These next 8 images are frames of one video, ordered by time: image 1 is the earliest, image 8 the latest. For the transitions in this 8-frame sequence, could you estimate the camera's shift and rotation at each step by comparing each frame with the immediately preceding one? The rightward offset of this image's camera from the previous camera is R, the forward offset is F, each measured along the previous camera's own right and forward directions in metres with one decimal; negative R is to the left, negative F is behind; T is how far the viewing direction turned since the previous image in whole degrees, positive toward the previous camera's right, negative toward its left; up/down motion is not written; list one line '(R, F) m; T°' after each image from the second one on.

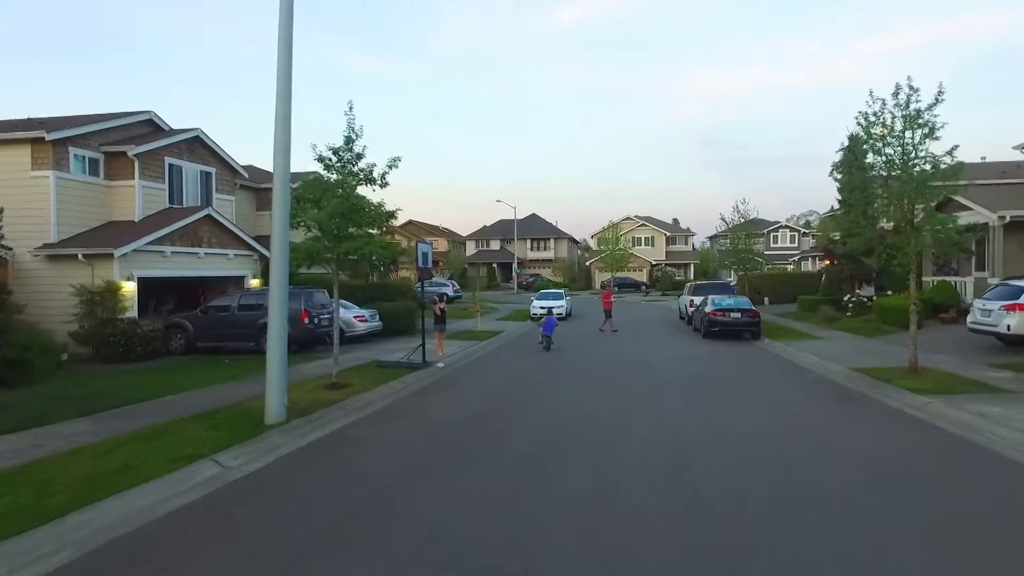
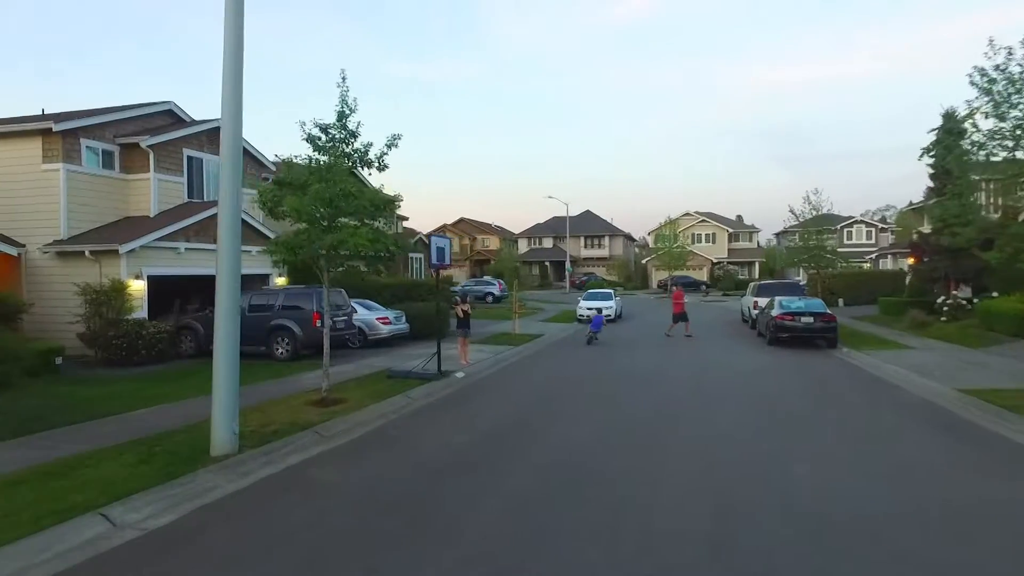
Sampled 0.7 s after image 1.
(+0.7, +2.2) m; -5°
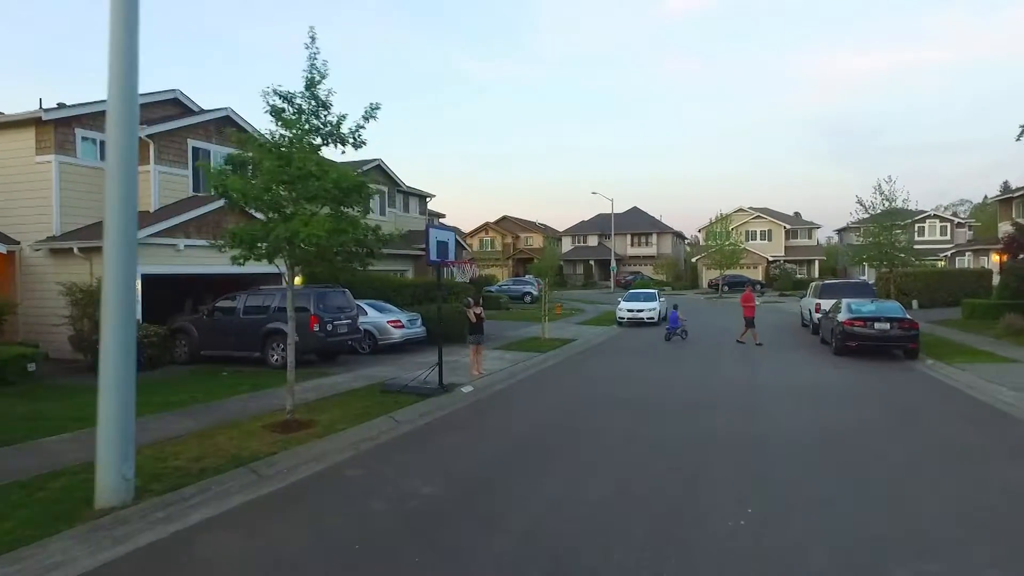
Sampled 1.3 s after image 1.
(+0.7, +2.2) m; -5°
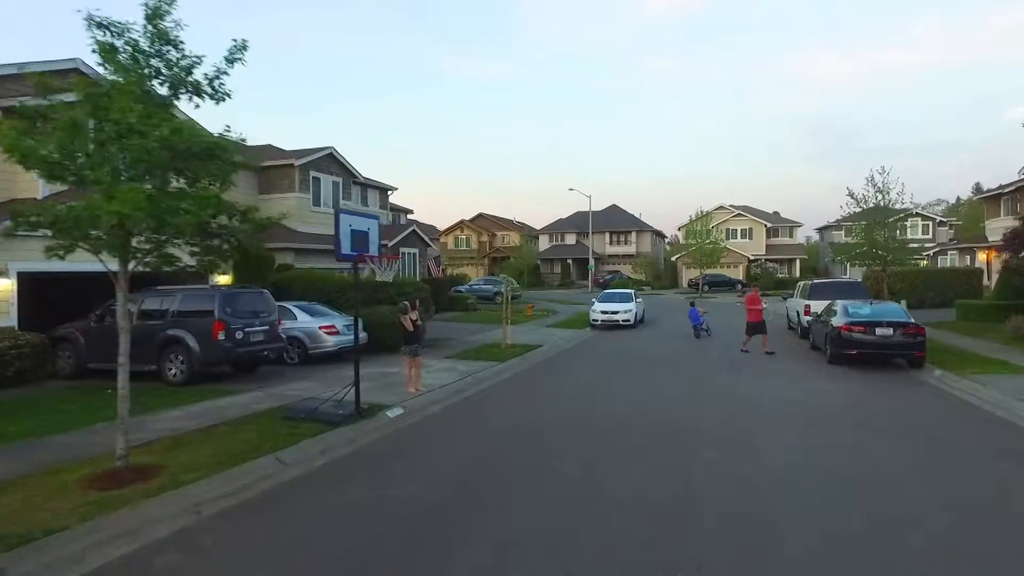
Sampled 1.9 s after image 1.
(+0.8, +2.4) m; +2°
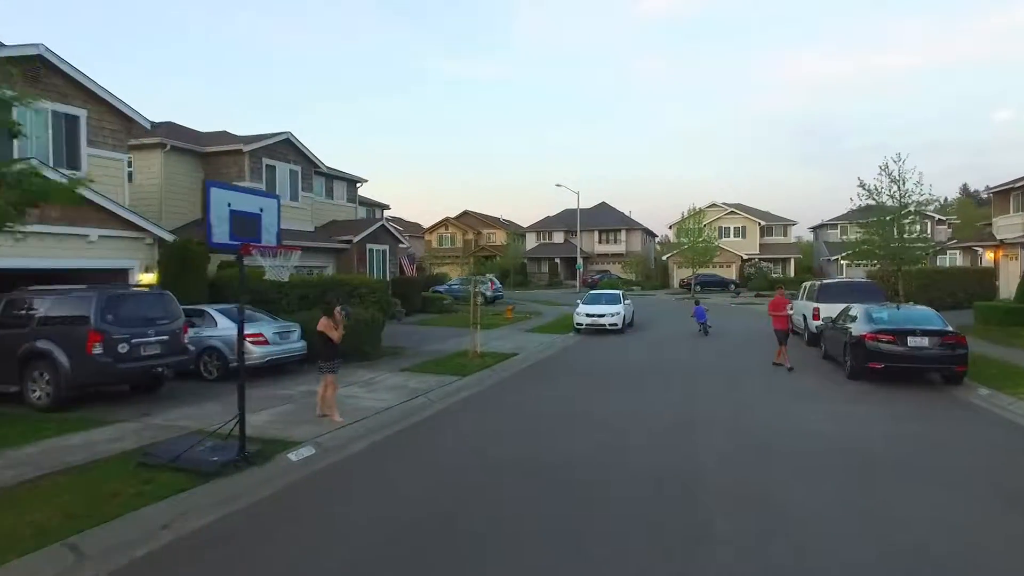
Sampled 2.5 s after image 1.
(+0.6, +2.6) m; +1°
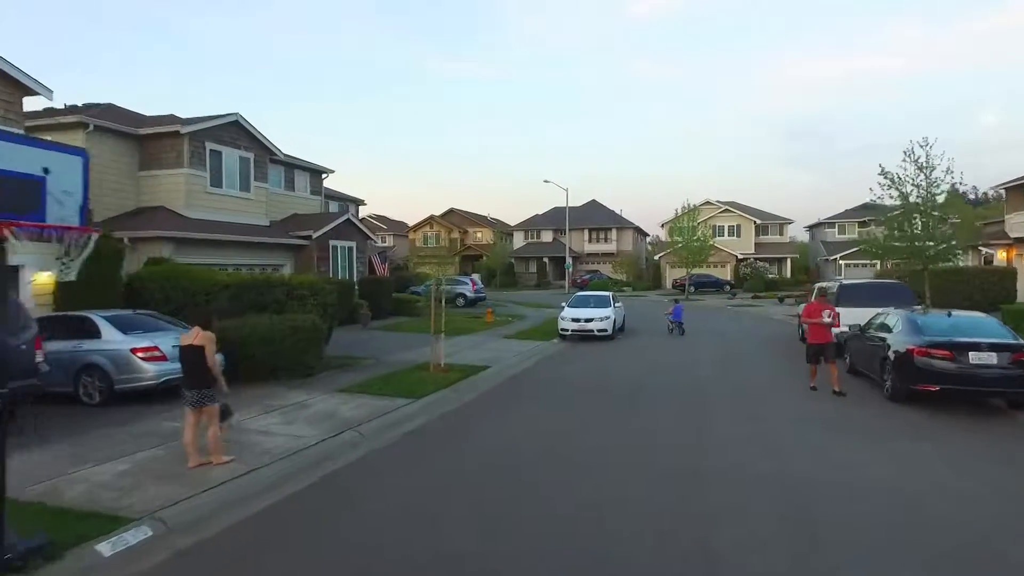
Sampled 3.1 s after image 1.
(+0.5, +2.7) m; +1°
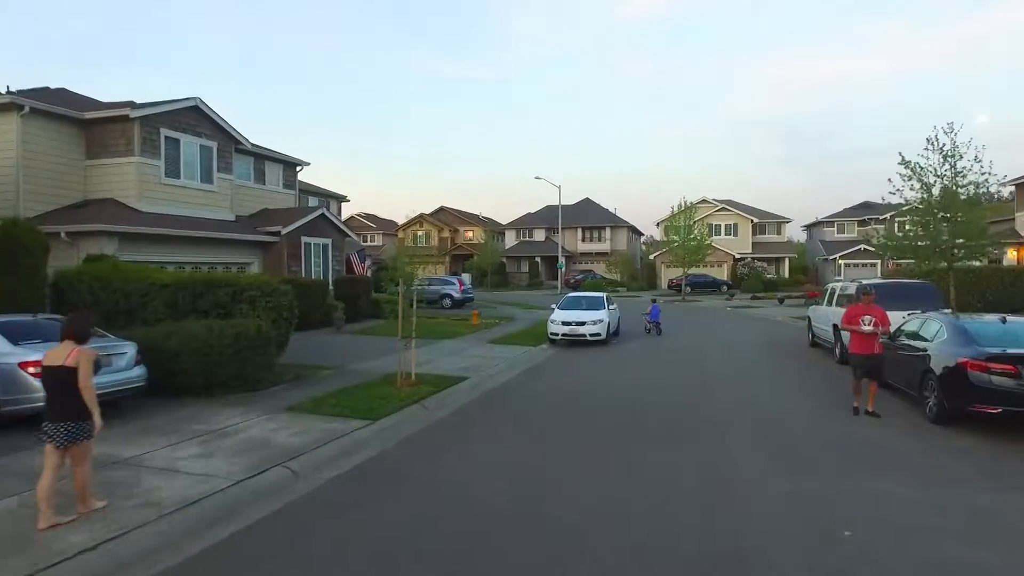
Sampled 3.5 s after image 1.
(+0.3, +1.8) m; +1°
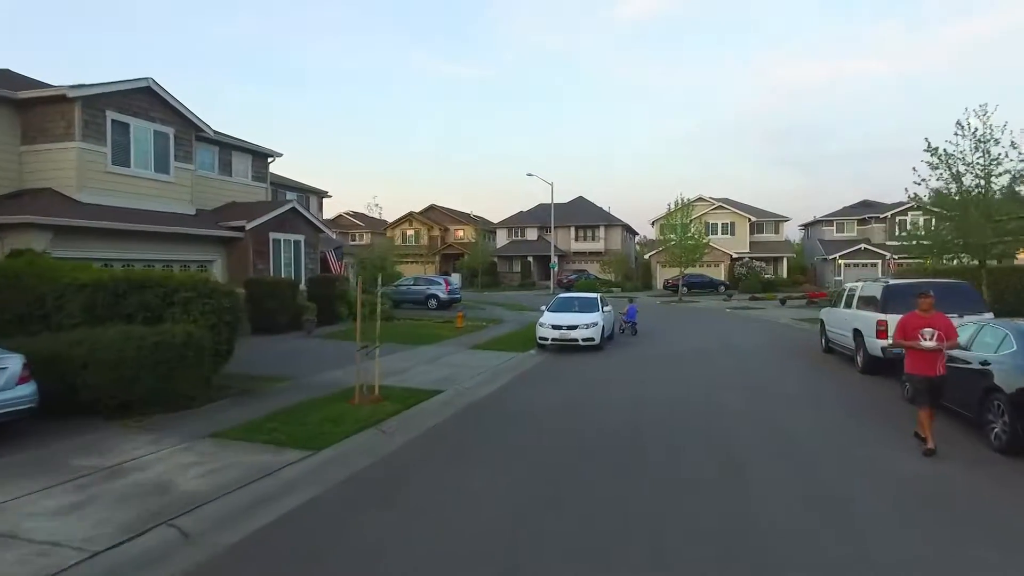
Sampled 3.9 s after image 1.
(+0.3, +1.8) m; +1°
